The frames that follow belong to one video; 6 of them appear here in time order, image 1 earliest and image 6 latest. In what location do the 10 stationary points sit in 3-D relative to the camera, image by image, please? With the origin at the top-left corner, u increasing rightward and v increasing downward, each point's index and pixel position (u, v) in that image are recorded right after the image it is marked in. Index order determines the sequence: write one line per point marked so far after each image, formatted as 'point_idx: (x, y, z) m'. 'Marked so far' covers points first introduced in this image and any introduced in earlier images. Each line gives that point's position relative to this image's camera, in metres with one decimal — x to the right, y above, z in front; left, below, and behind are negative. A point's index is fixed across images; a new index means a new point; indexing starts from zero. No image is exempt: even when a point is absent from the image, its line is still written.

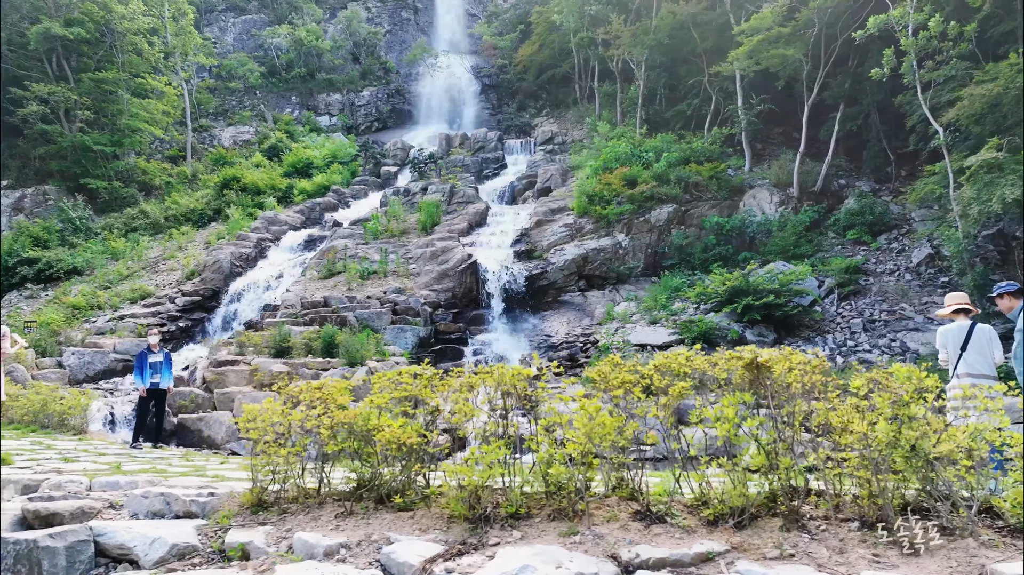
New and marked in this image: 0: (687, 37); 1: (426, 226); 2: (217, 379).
0: (+4.1, +5.9, +16.7) m
1: (-1.6, +1.2, +13.3) m
2: (-3.3, -1.0, +7.9) m
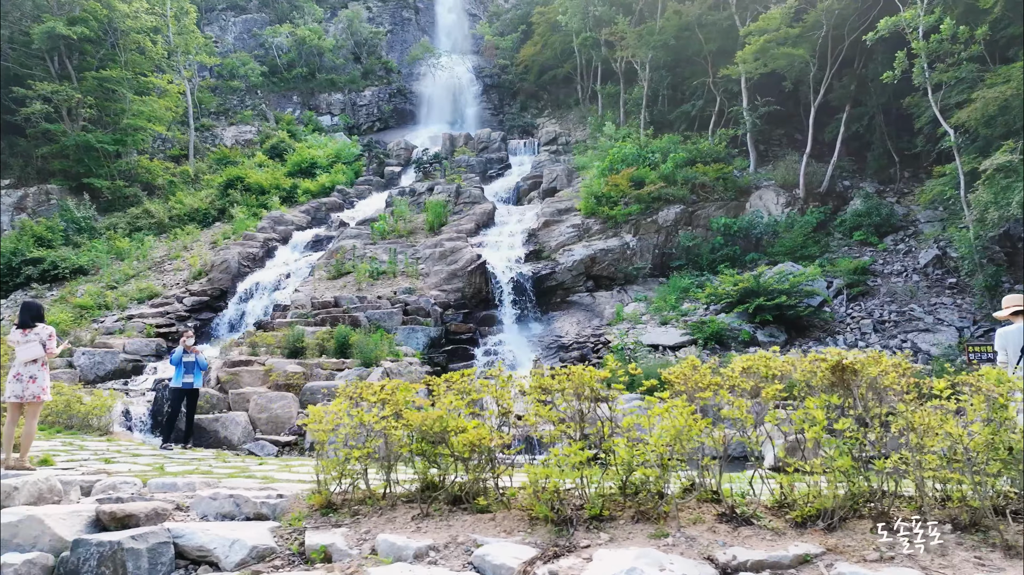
0: (+4.2, +5.9, +16.7) m
1: (-1.5, +1.1, +13.3) m
2: (-3.1, -1.0, +7.9) m
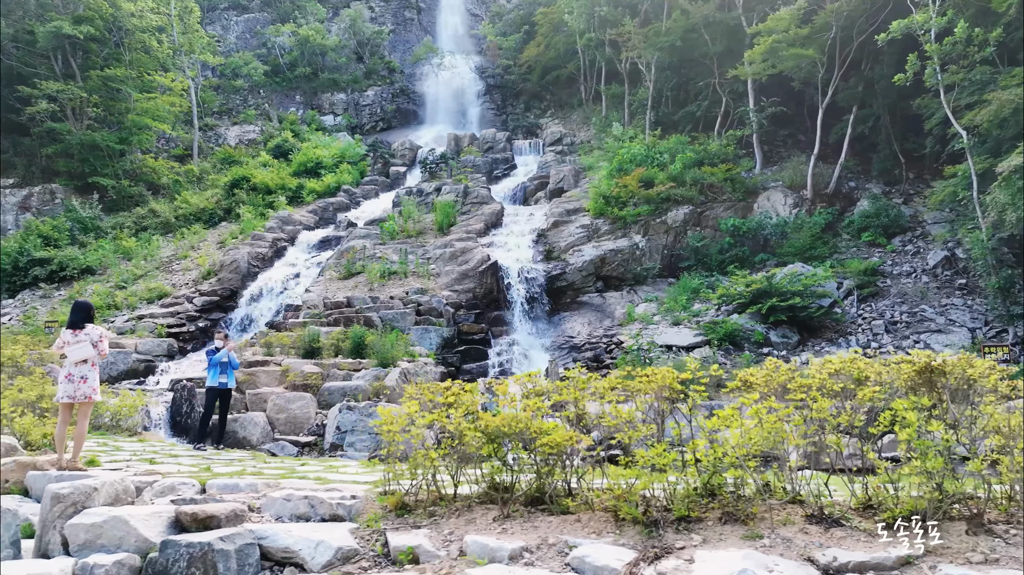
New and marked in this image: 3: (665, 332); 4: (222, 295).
0: (+4.4, +5.9, +16.8) m
1: (-1.3, +1.1, +13.3) m
2: (-2.9, -1.0, +7.8) m
3: (+2.2, -0.6, +10.1) m
4: (-4.8, -0.1, +11.8) m
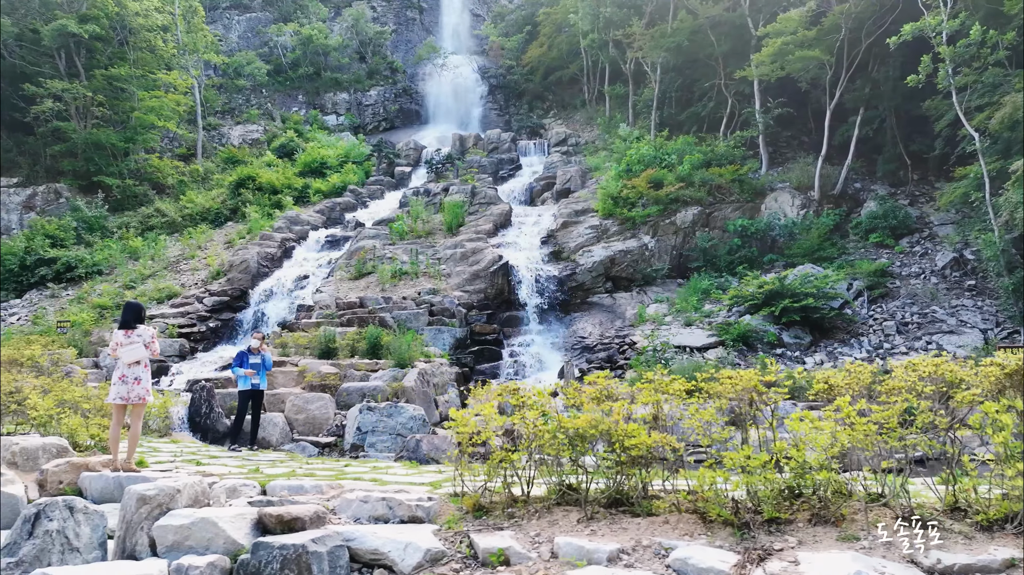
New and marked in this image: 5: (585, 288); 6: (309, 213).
0: (+4.5, +5.8, +16.8) m
1: (-1.1, +1.1, +13.3) m
2: (-2.7, -1.0, +7.8) m
3: (+2.4, -0.6, +10.1) m
4: (-4.6, -0.1, +11.7) m
5: (+1.3, 0.0, +12.2) m
6: (-4.3, +1.6, +15.0) m
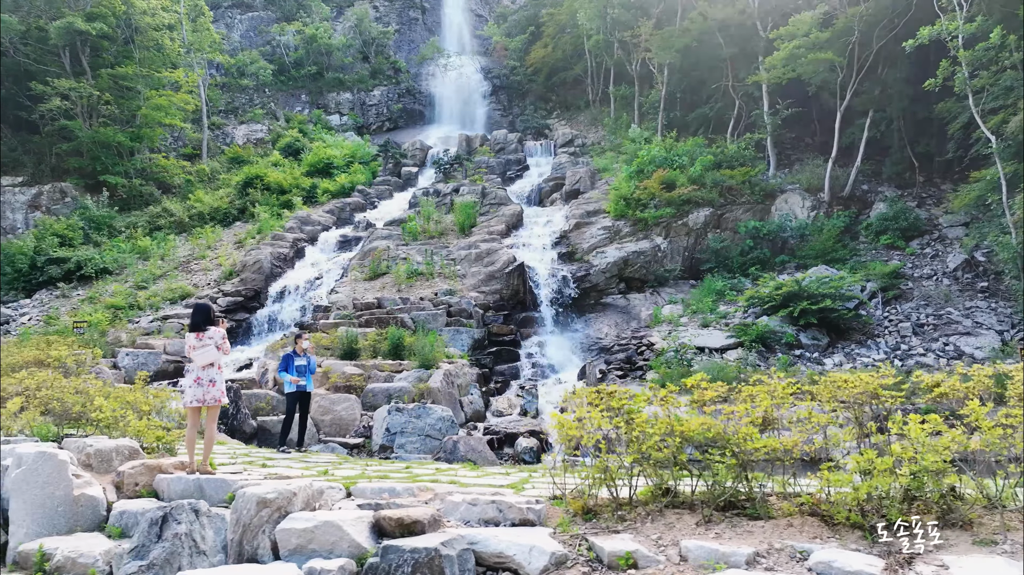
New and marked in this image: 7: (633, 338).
0: (+4.7, +5.8, +16.8) m
1: (-0.9, +1.1, +13.3) m
2: (-2.4, -1.0, +7.8) m
3: (+2.6, -0.6, +10.1) m
4: (-4.4, -0.1, +11.7) m
5: (+1.5, 0.0, +12.2) m
6: (-4.1, +1.6, +15.0) m
7: (+1.8, -0.8, +10.5) m
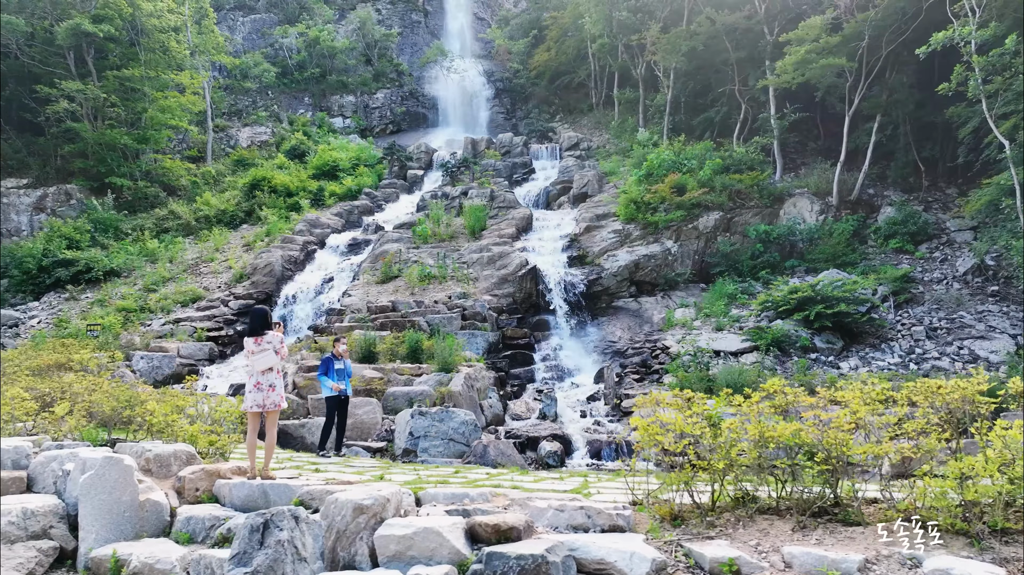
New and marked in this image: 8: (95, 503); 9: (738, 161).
0: (+4.9, +5.7, +16.9) m
1: (-0.7, +1.1, +13.3) m
2: (-2.2, -1.1, +7.8) m
3: (+2.8, -0.7, +10.2) m
4: (-4.2, -0.2, +11.7) m
5: (+1.7, -0.1, +12.2) m
6: (-3.9, +1.5, +14.9) m
7: (+2.0, -0.8, +10.5) m
8: (-1.6, -0.8, +2.7) m
9: (+4.6, +2.6, +14.5) m
